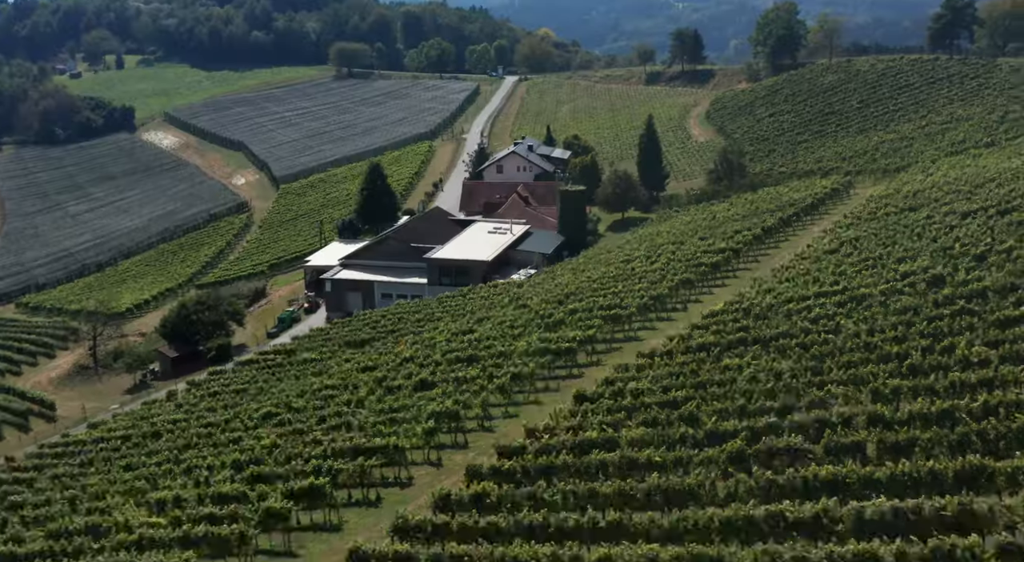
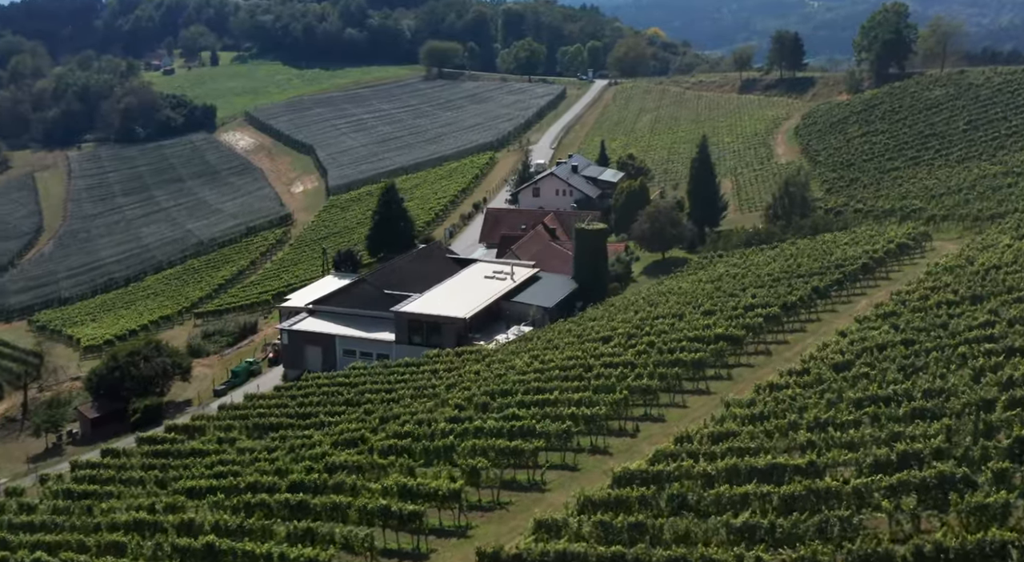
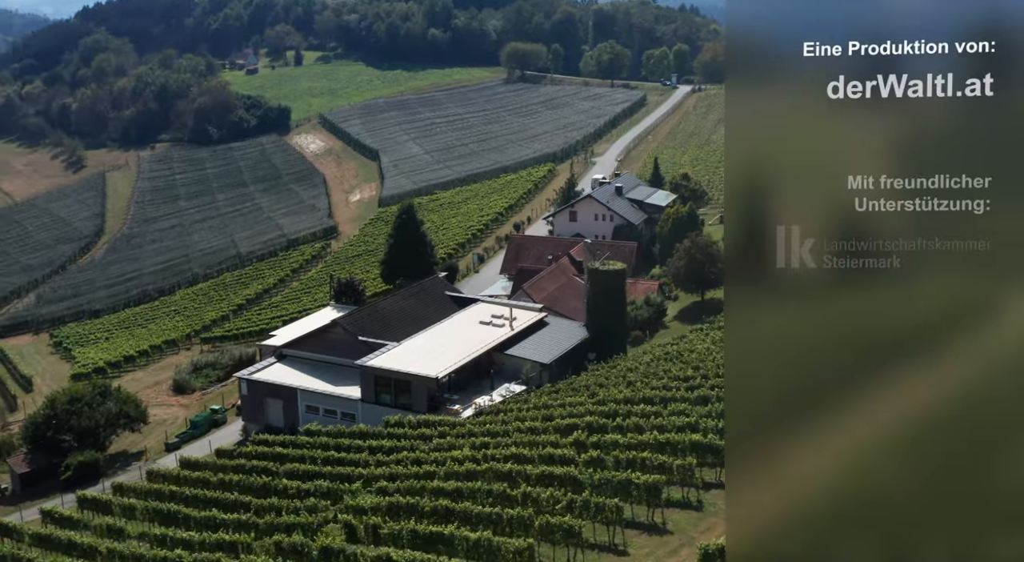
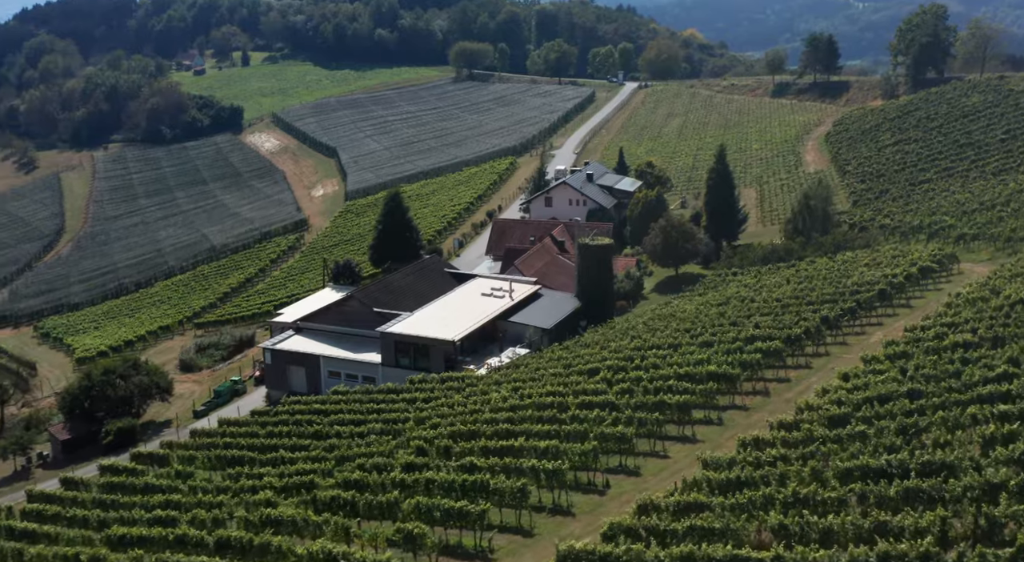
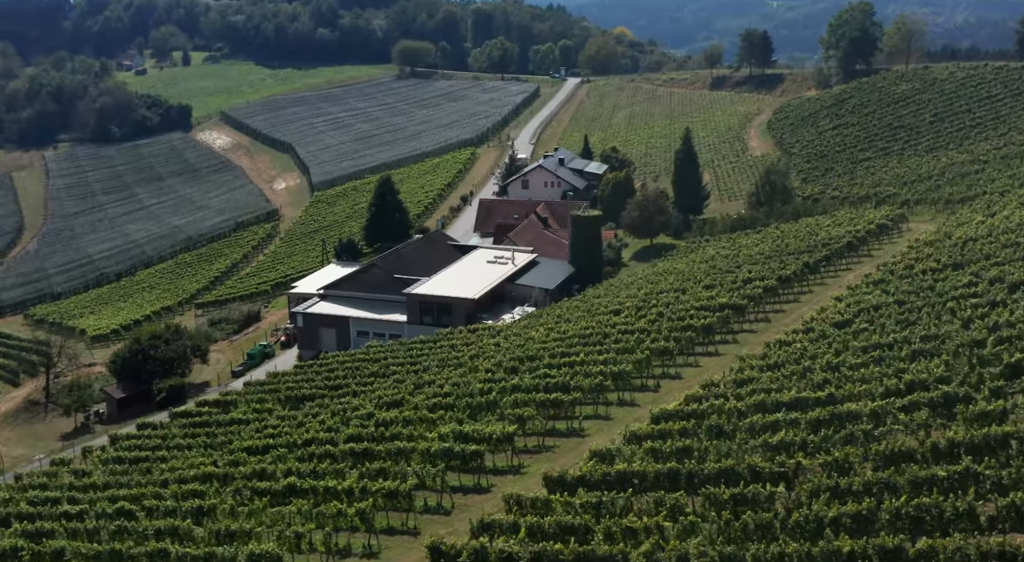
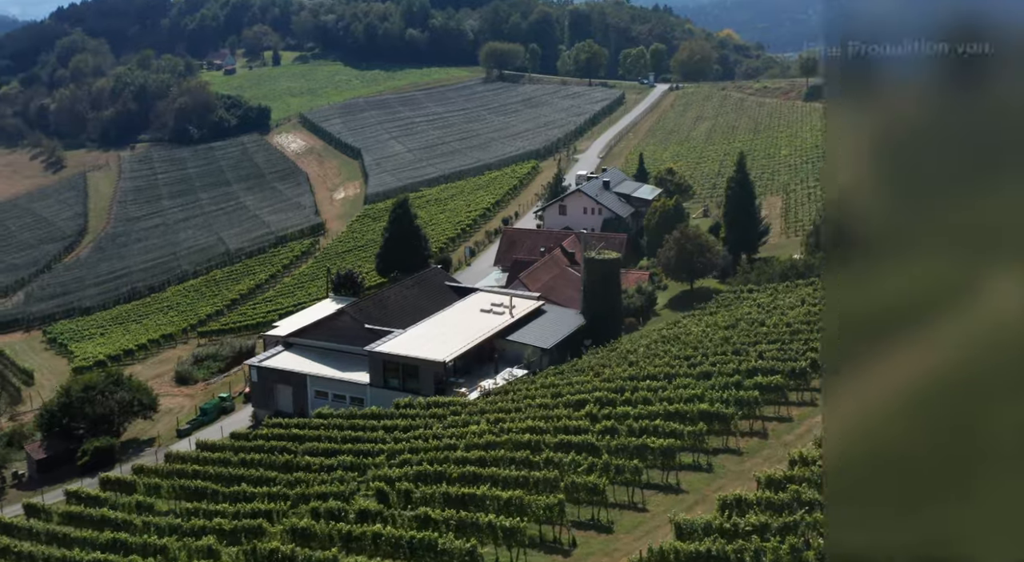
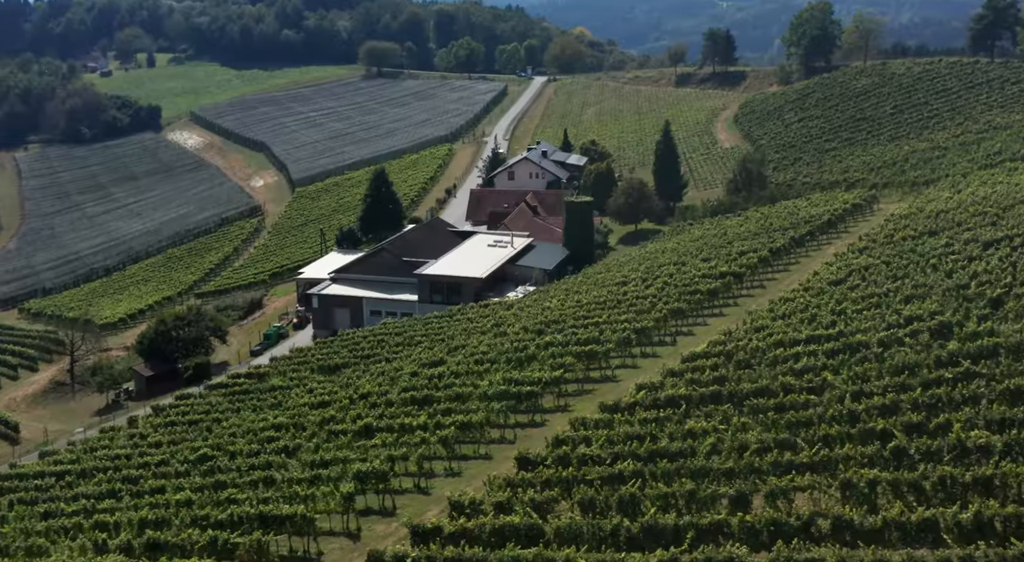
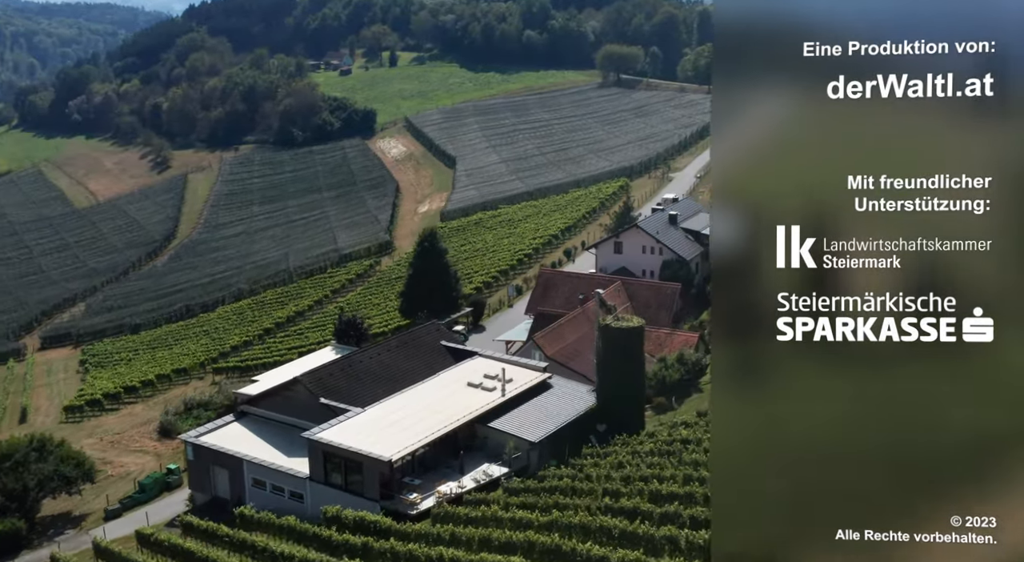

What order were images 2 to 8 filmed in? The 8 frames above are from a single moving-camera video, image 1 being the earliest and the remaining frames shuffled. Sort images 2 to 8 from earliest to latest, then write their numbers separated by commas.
7, 5, 2, 4, 6, 3, 8
